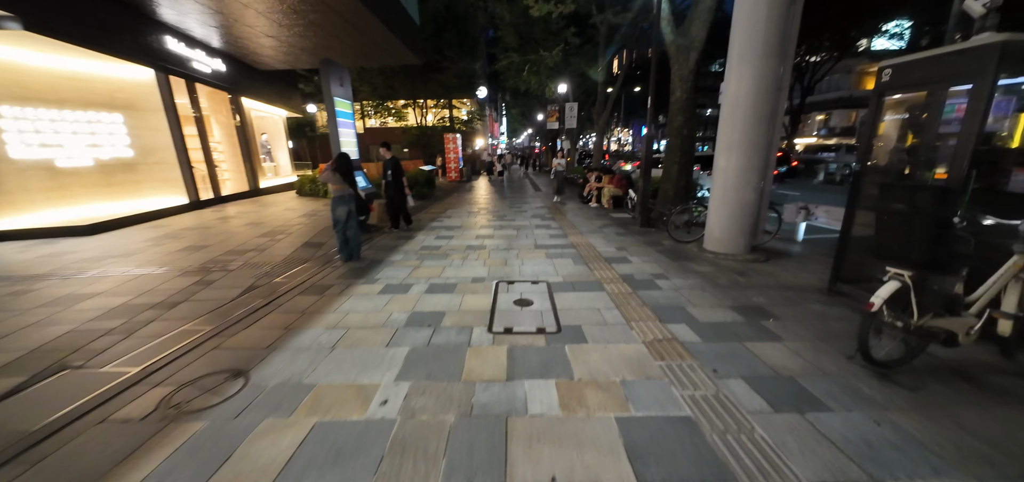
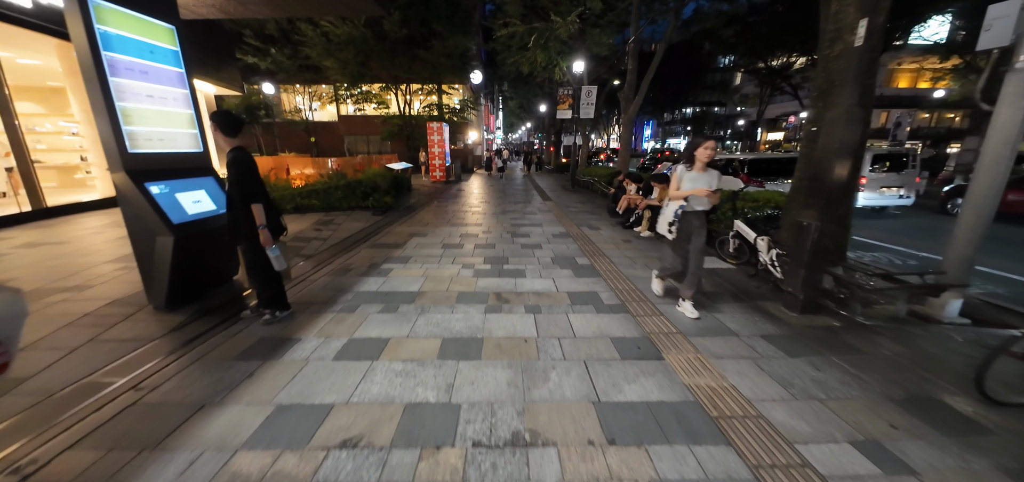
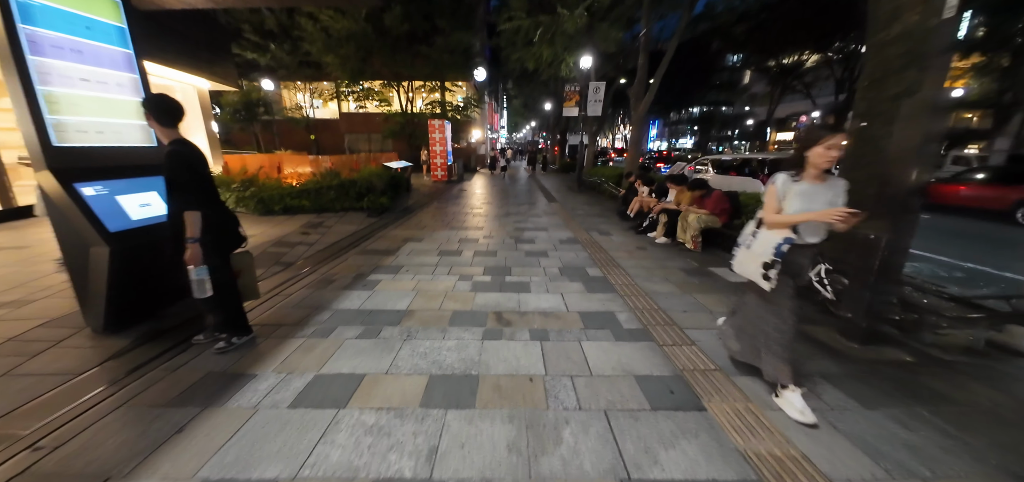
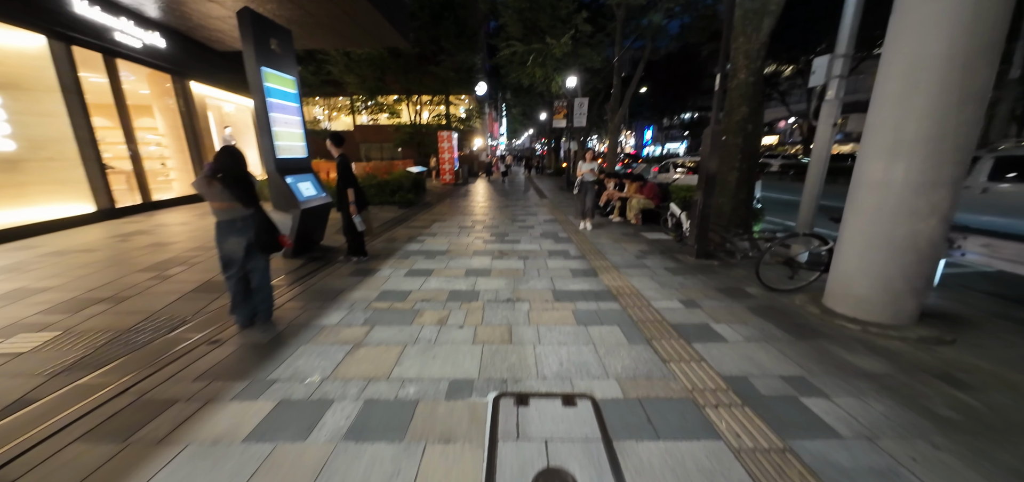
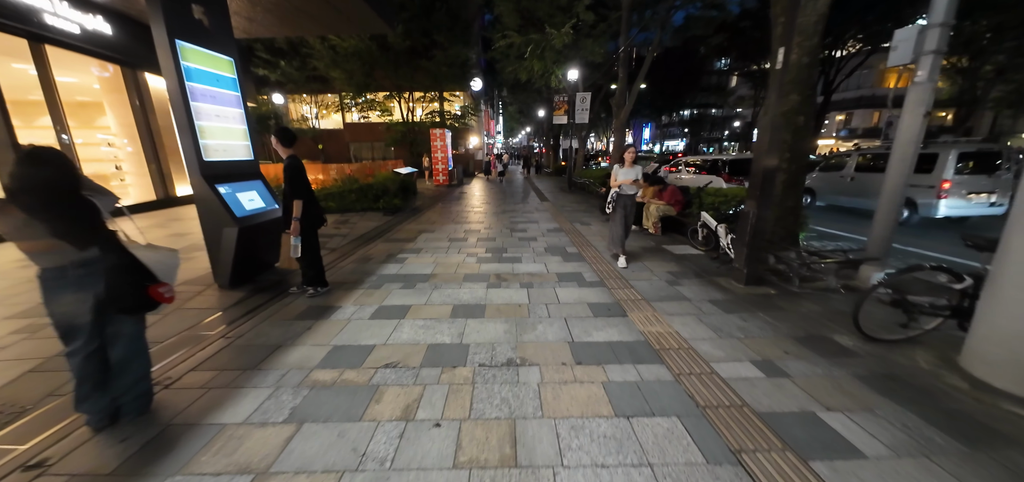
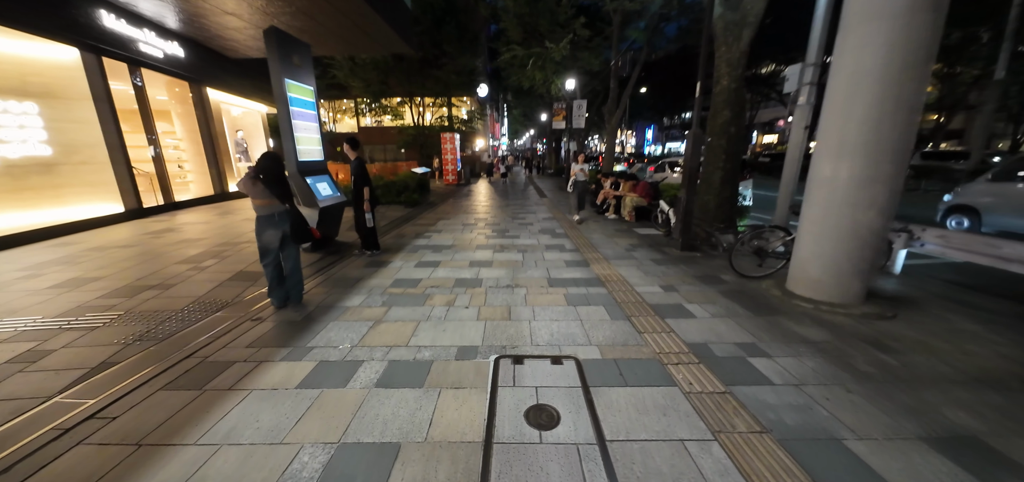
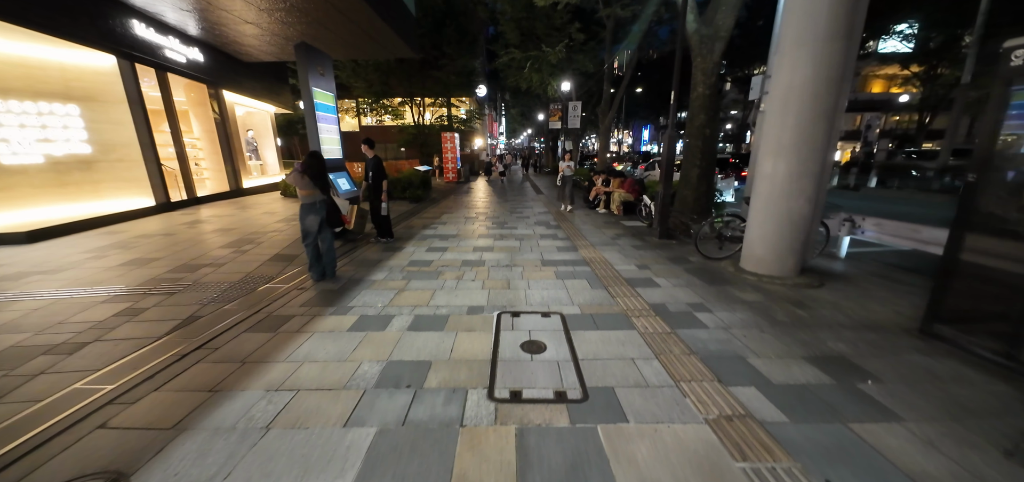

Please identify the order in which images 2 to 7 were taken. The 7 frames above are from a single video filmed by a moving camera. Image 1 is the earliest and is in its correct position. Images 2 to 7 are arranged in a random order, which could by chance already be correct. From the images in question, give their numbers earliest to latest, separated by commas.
7, 6, 4, 5, 2, 3
